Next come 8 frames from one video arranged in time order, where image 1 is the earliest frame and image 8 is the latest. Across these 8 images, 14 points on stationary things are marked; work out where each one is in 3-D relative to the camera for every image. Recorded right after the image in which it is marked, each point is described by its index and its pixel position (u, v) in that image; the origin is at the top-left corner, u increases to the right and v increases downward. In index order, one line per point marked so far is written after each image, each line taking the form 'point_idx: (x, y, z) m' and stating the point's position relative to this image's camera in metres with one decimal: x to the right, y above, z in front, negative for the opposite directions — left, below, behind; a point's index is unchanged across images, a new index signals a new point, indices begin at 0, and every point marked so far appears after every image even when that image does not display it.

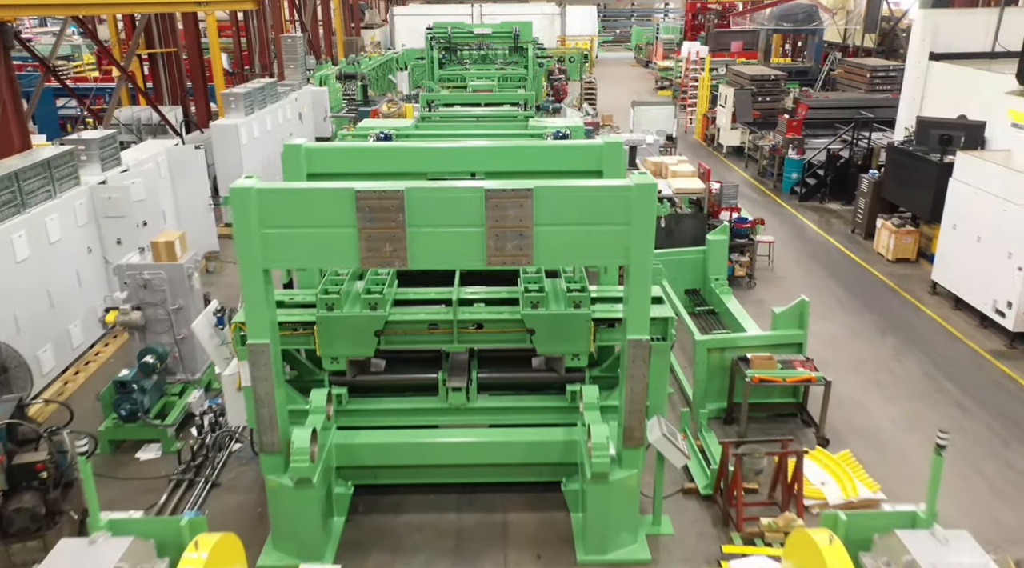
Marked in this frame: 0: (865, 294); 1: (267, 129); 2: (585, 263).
0: (+3.6, -0.1, +7.5) m
1: (-3.4, +2.1, +10.3) m
2: (+0.4, +0.1, +3.6) m
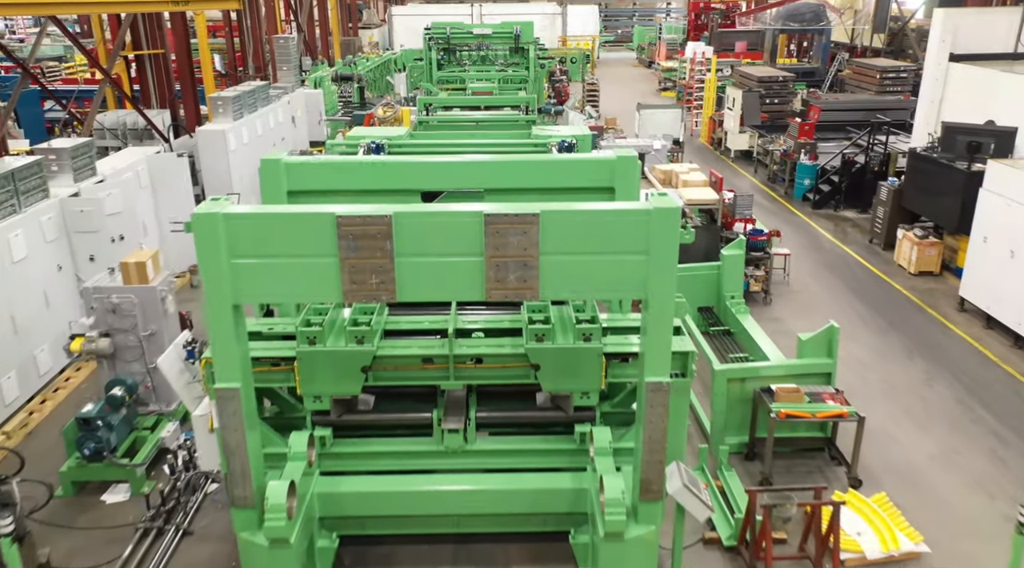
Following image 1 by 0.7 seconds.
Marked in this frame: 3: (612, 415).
0: (+3.6, -0.3, +7.1) m
1: (-3.4, +2.0, +9.9) m
2: (+0.4, -0.1, +3.2) m
3: (+0.6, -0.7, +4.2) m
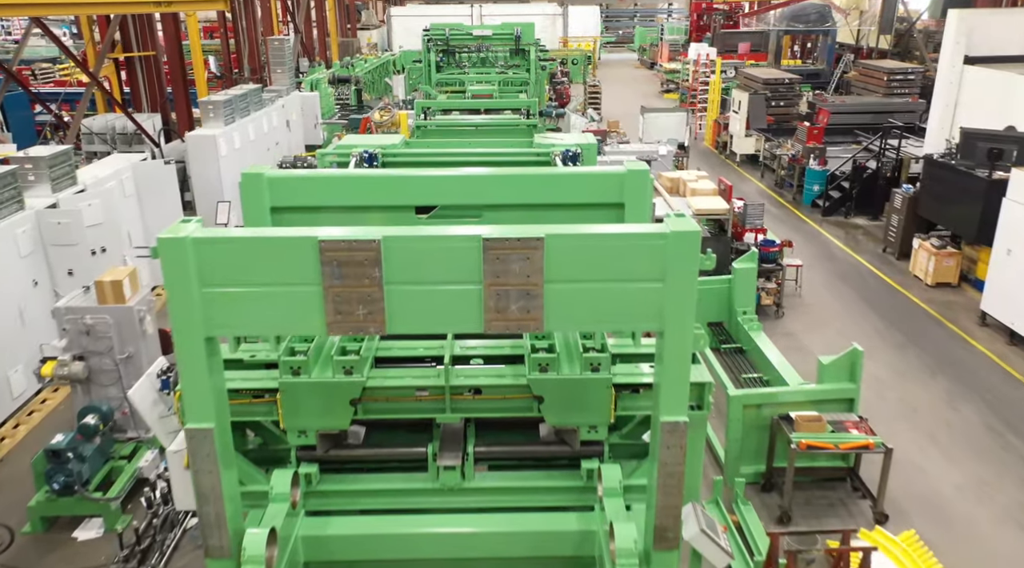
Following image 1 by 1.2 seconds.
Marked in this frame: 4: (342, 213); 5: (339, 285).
0: (+3.6, -0.4, +6.8) m
1: (-3.4, +1.9, +9.6) m
2: (+0.4, -0.2, +2.9) m
3: (+0.6, -0.8, +3.9) m
4: (-0.8, +0.4, +3.8) m
5: (-0.7, 0.0, +2.8) m
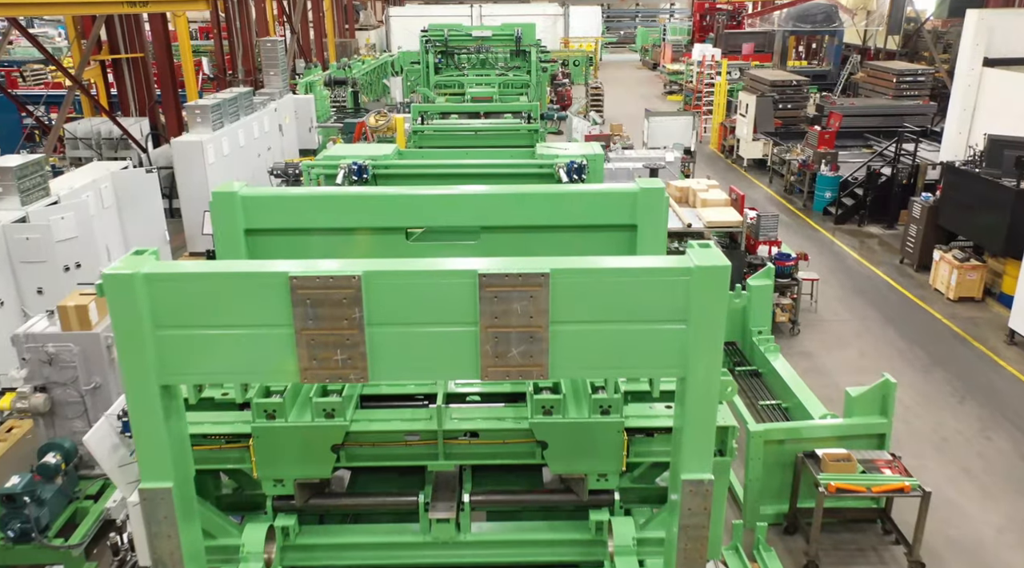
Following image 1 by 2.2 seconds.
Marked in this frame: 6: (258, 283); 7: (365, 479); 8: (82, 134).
0: (+3.6, -0.5, +6.4) m
1: (-3.4, +1.7, +9.2) m
2: (+0.4, -0.3, +2.5) m
3: (+0.6, -1.0, +3.5) m
4: (-0.8, +0.2, +3.4) m
5: (-0.6, -0.1, +2.4) m
6: (-0.8, 0.0, +2.4) m
7: (-0.7, -0.9, +3.5) m
8: (-5.5, +1.9, +9.5) m
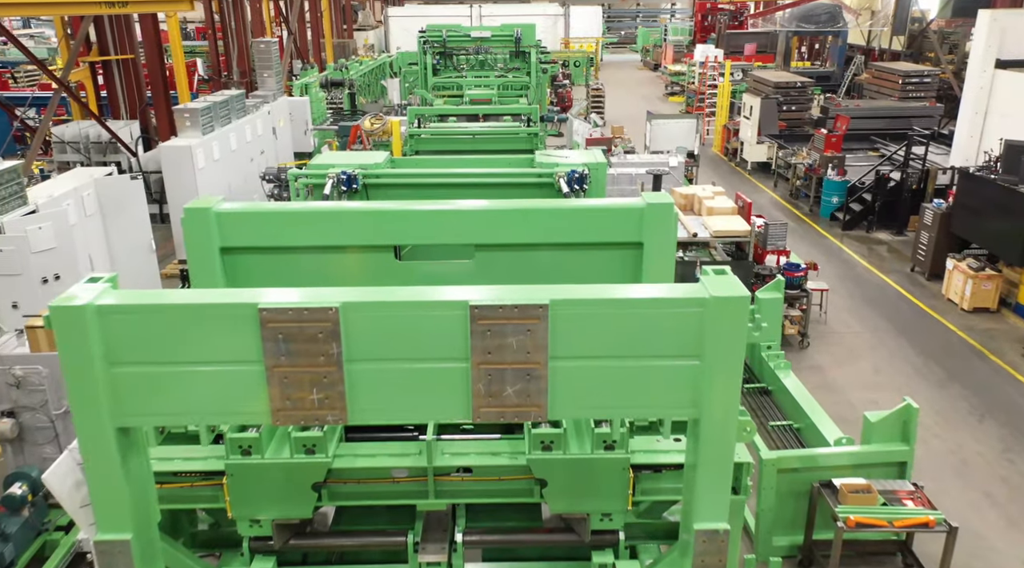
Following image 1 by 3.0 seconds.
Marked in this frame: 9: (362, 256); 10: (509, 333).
0: (+3.6, -0.6, +6.2) m
1: (-3.4, +1.6, +9.0) m
2: (+0.4, -0.4, +2.3) m
3: (+0.6, -1.1, +3.2) m
4: (-0.9, +0.1, +3.2) m
5: (-0.7, -0.2, +2.2) m
6: (-0.8, -0.1, +2.2) m
7: (-0.7, -1.0, +3.3) m
8: (-5.5, +1.8, +9.3) m
9: (-0.6, +0.1, +3.2) m
10: (0.0, -0.1, +2.2) m
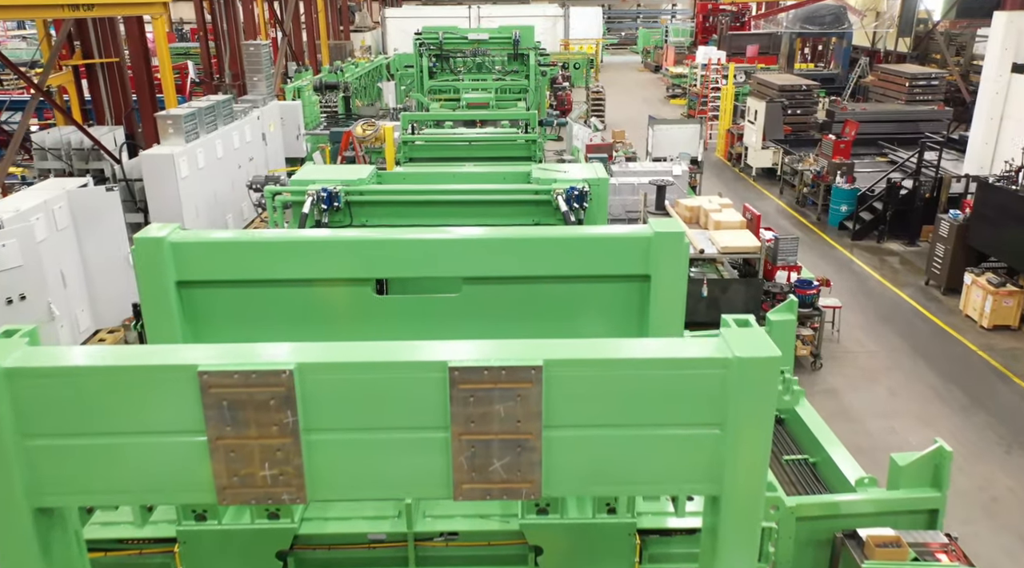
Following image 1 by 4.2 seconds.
0: (+3.5, -0.8, +5.8) m
1: (-3.4, +1.5, +8.7) m
2: (+0.3, -0.5, +2.0) m
3: (+0.5, -1.2, +2.9) m
4: (-0.9, 0.0, +2.9) m
5: (-0.7, -0.4, +1.8) m
6: (-0.9, -0.2, +1.8) m
7: (-0.7, -1.2, +2.9) m
8: (-5.5, +1.7, +8.9) m
9: (-0.7, 0.0, +2.9) m
10: (0.0, -0.3, +1.8) m
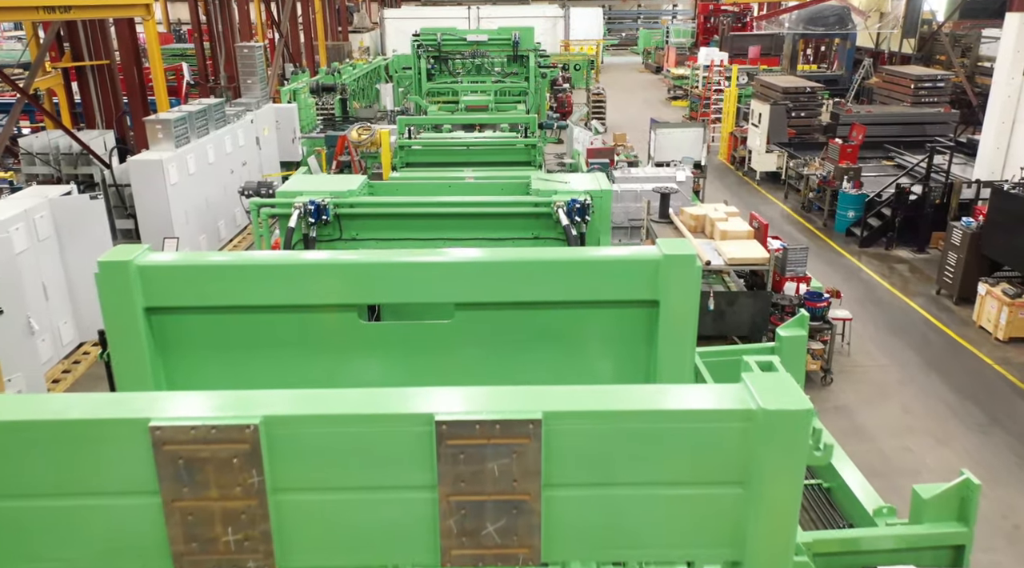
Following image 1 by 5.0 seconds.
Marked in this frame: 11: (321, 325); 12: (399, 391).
0: (+3.5, -0.8, +5.6) m
1: (-3.4, +1.4, +8.4) m
2: (+0.3, -0.6, +1.7) m
3: (+0.5, -1.3, +2.7) m
4: (-0.9, -0.1, +2.6) m
5: (-0.7, -0.5, +1.6) m
6: (-0.9, -0.3, +1.6) m
7: (-0.8, -1.2, +2.7) m
8: (-5.5, +1.6, +8.7) m
9: (-0.7, -0.1, +2.6) m
10: (0.0, -0.4, +1.6) m
11: (-0.7, -0.1, +2.7) m
12: (-0.3, -0.2, +1.7) m
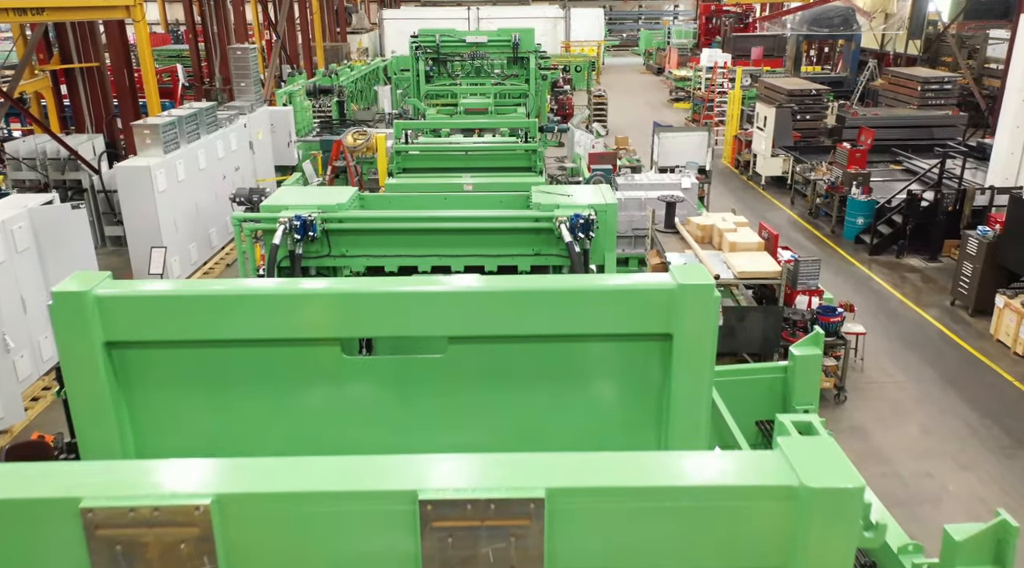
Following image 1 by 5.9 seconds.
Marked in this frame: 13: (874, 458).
0: (+3.5, -0.9, +5.4) m
1: (-3.4, +1.3, +8.2) m
2: (+0.3, -0.7, +1.5) m
3: (+0.5, -1.4, +2.4) m
4: (-0.9, -0.2, +2.4) m
5: (-0.7, -0.6, +1.4) m
6: (-0.9, -0.4, +1.4) m
7: (-0.8, -1.3, +2.5) m
8: (-5.5, +1.5, +8.5) m
9: (-0.7, -0.2, +2.4) m
10: (-0.1, -0.5, +1.4) m
11: (-0.7, -0.2, +2.4) m
12: (-0.3, -0.3, +1.5) m
13: (+2.4, -1.1, +5.0) m
